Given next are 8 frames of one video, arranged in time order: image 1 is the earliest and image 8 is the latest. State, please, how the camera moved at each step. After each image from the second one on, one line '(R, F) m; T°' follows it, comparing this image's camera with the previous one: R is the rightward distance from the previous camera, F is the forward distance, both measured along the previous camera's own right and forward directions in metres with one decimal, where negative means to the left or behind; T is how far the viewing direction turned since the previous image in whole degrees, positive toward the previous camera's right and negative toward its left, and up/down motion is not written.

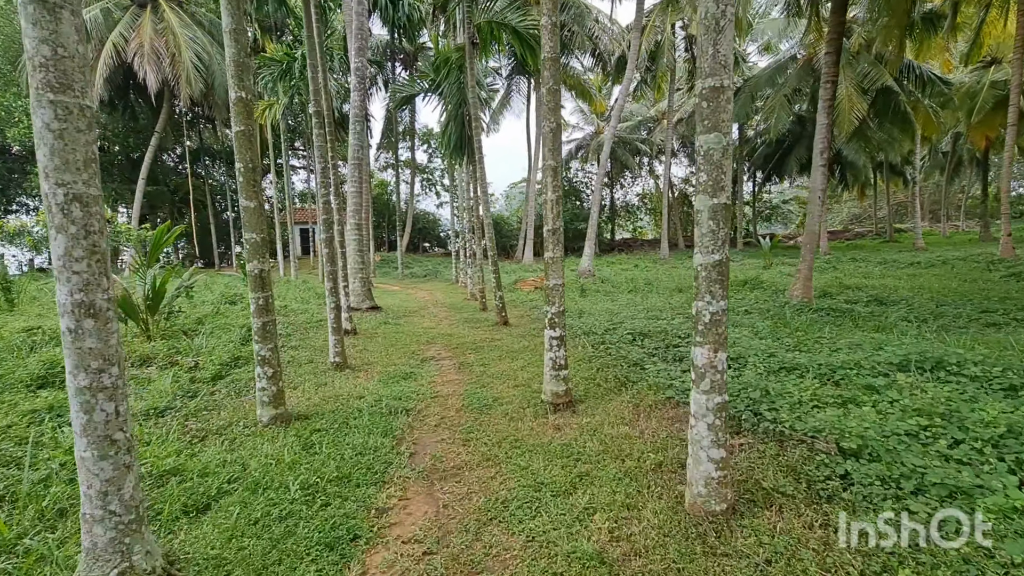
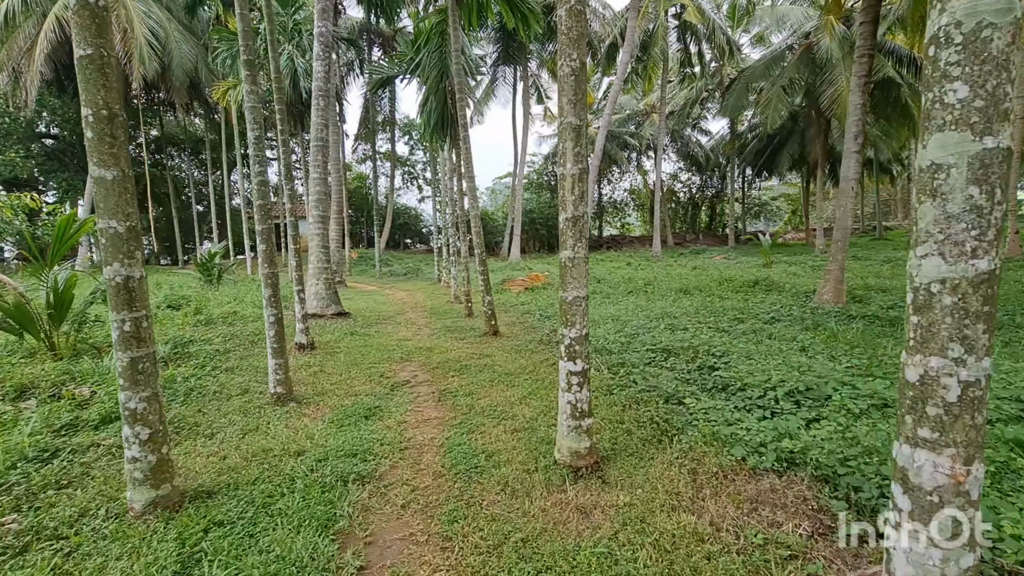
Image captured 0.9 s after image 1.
(-0.1, +1.4) m; +2°
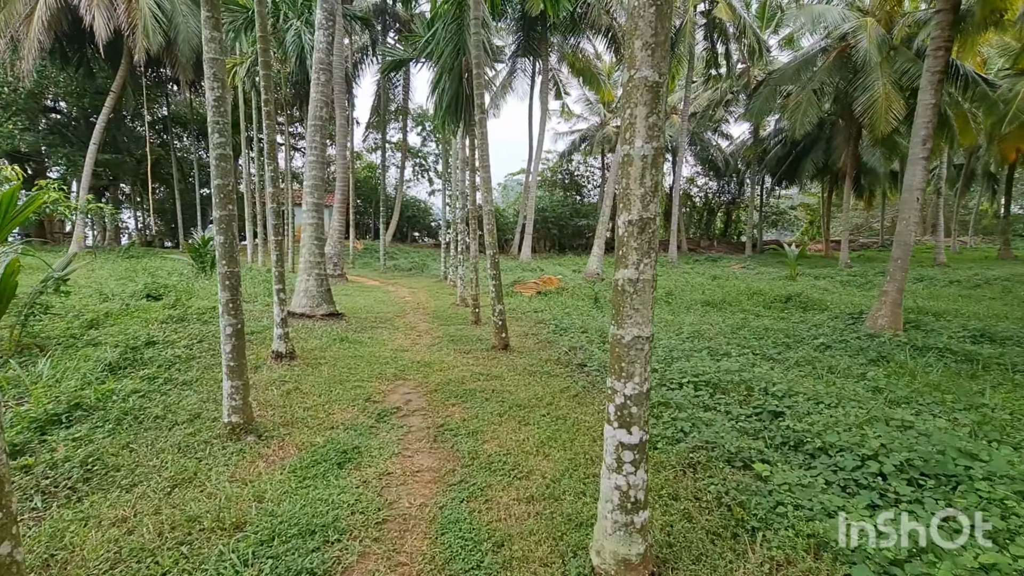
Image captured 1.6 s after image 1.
(-0.1, +1.0) m; -1°
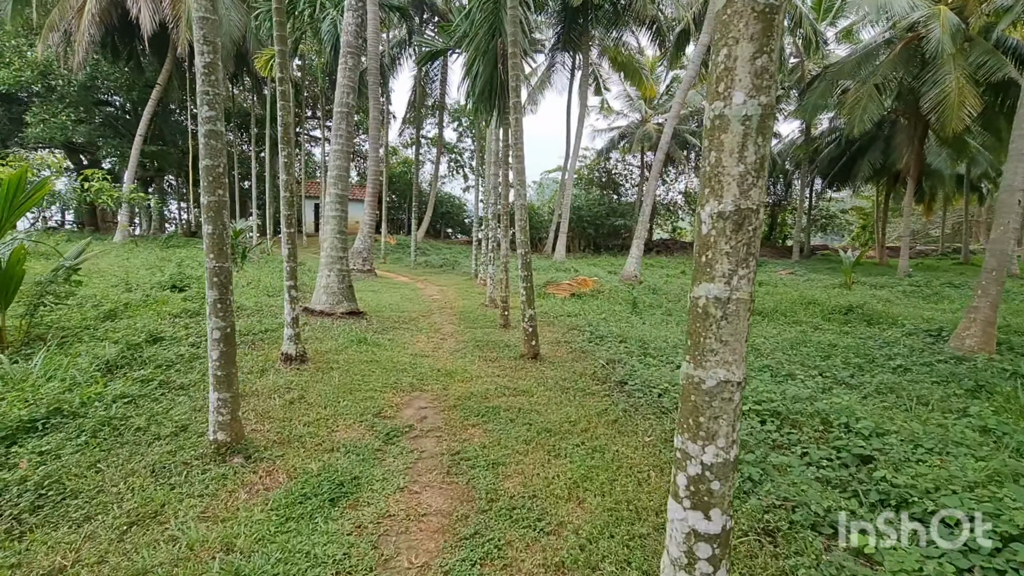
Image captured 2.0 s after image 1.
(0.0, +0.6) m; -4°
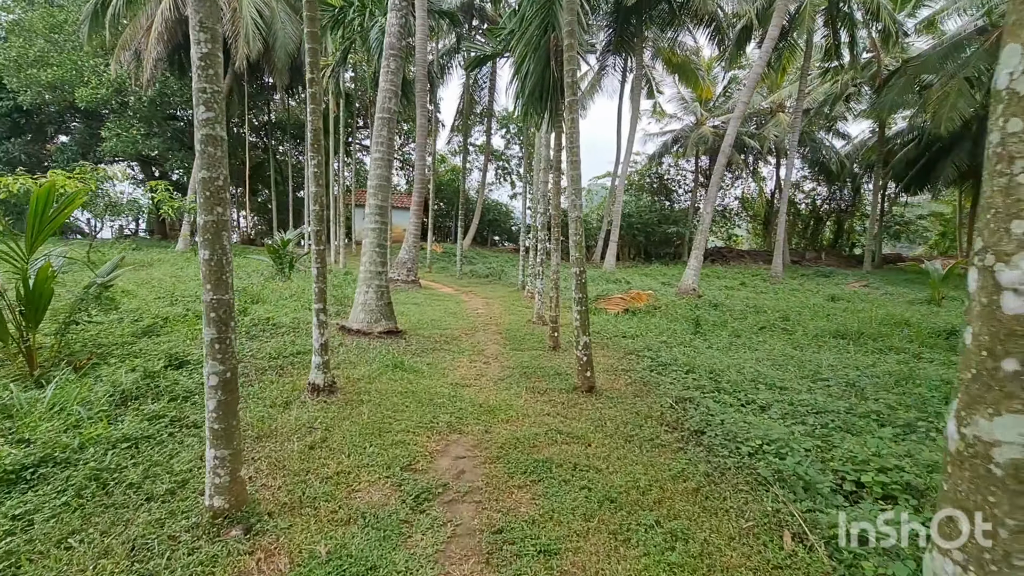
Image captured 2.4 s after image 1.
(-0.1, +0.7) m; -5°
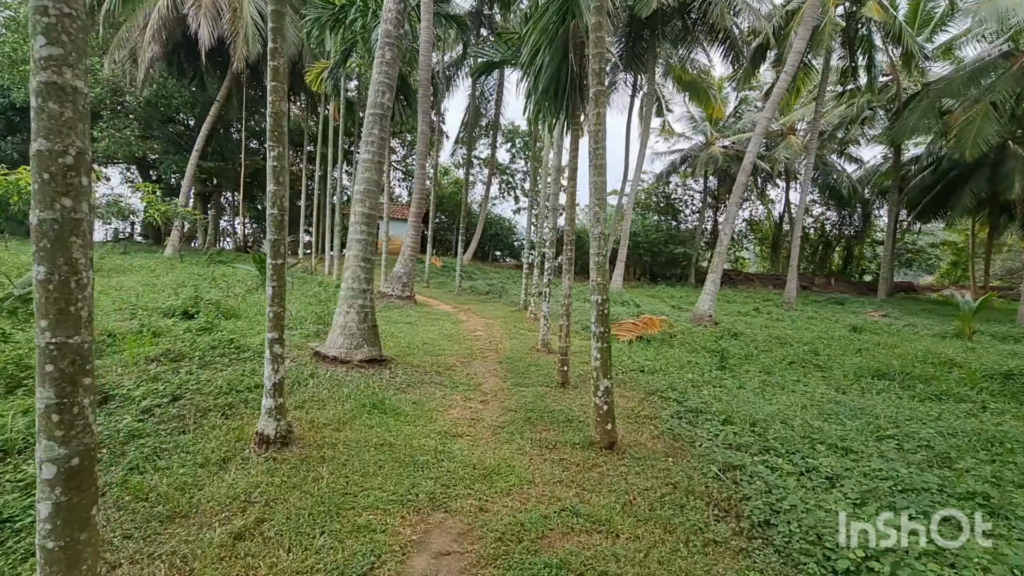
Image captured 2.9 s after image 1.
(-0.1, +1.0) m; 0°
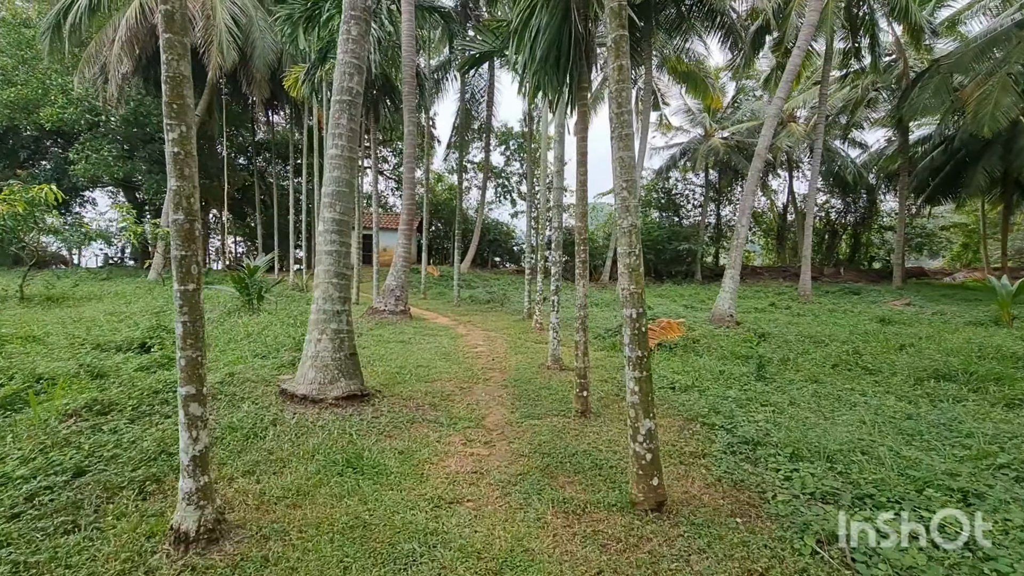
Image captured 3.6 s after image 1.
(0.0, +1.0) m; 0°
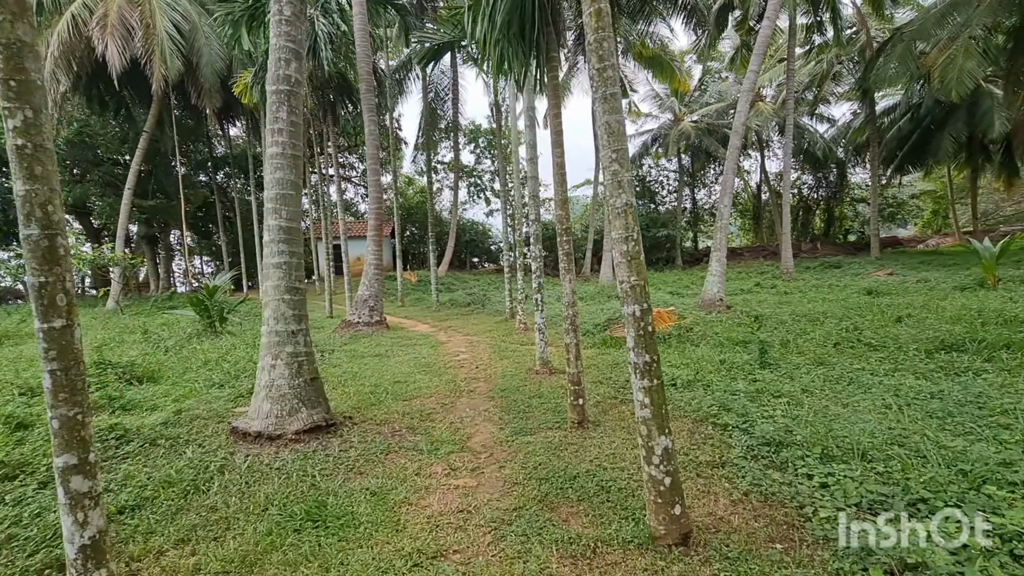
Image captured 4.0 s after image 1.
(0.0, +0.6) m; +2°
